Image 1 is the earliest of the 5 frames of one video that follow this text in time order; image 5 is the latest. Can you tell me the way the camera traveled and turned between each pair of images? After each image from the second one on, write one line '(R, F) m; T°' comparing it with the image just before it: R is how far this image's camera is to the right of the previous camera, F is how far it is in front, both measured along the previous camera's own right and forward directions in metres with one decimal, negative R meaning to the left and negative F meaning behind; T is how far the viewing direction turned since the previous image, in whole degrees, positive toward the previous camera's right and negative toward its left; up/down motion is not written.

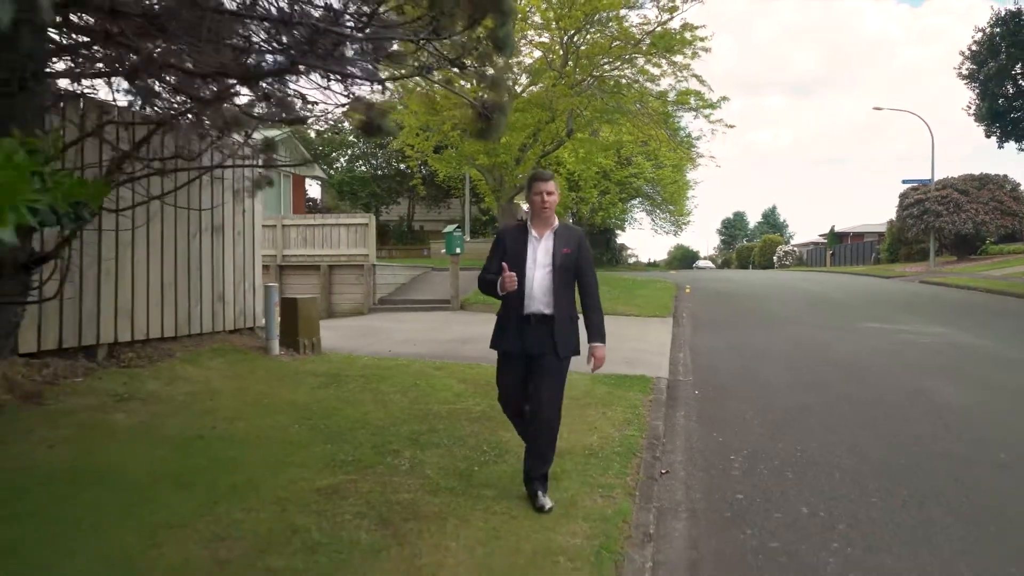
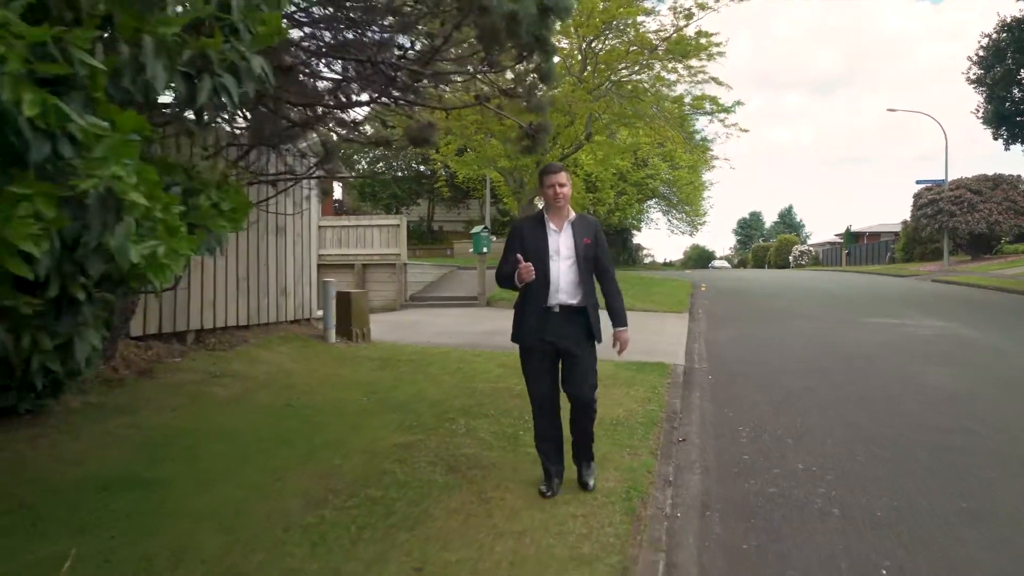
(-0.2, -1.0) m; -1°
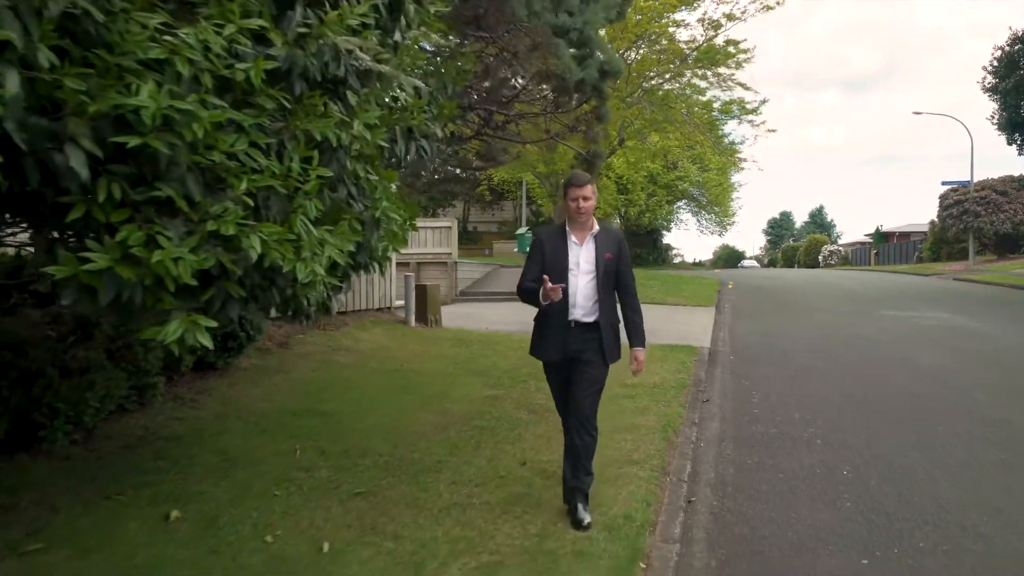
(-0.3, -1.9) m; -2°
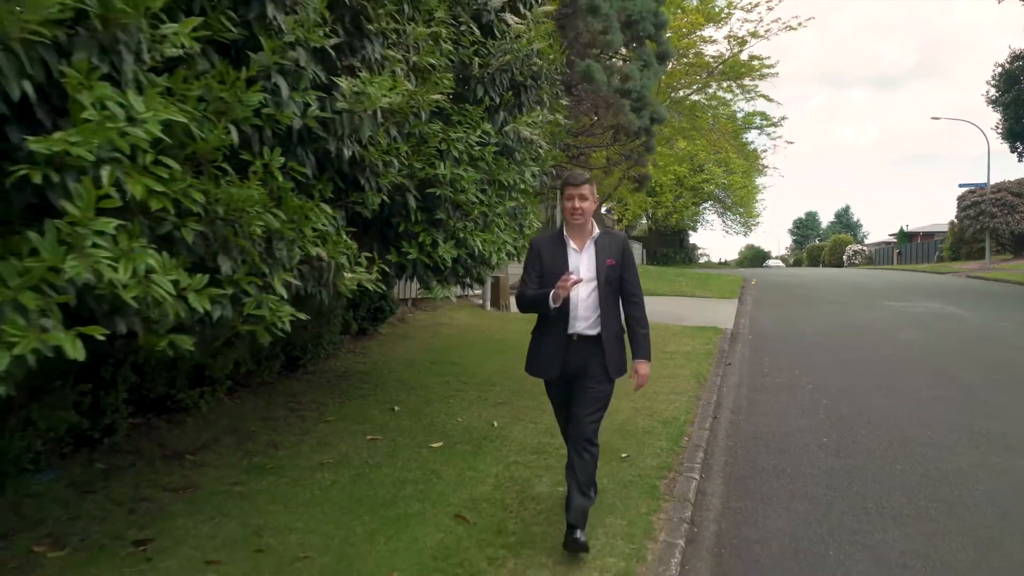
(-0.6, -2.7) m; -2°
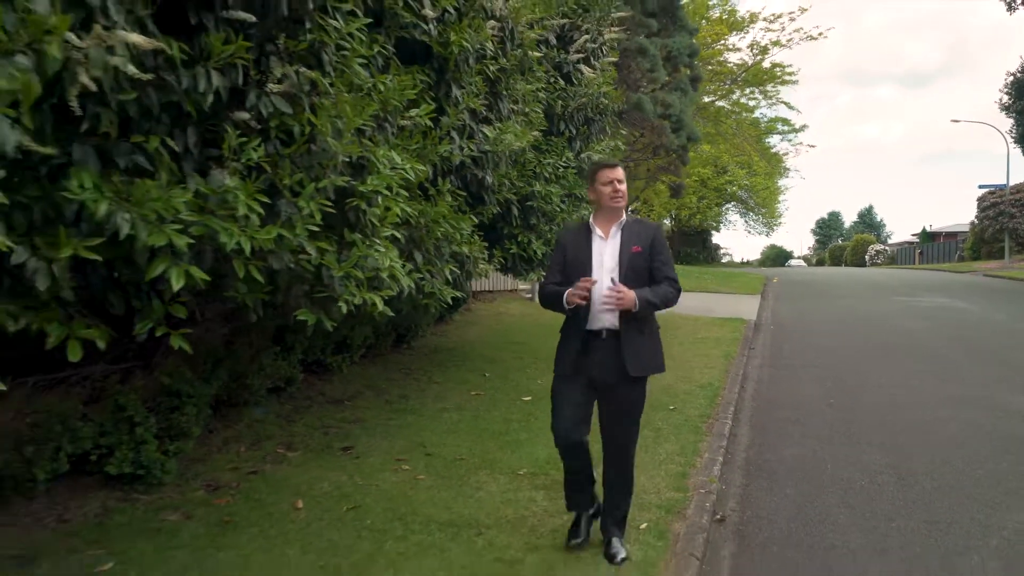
(-0.5, -1.8) m; -2°
